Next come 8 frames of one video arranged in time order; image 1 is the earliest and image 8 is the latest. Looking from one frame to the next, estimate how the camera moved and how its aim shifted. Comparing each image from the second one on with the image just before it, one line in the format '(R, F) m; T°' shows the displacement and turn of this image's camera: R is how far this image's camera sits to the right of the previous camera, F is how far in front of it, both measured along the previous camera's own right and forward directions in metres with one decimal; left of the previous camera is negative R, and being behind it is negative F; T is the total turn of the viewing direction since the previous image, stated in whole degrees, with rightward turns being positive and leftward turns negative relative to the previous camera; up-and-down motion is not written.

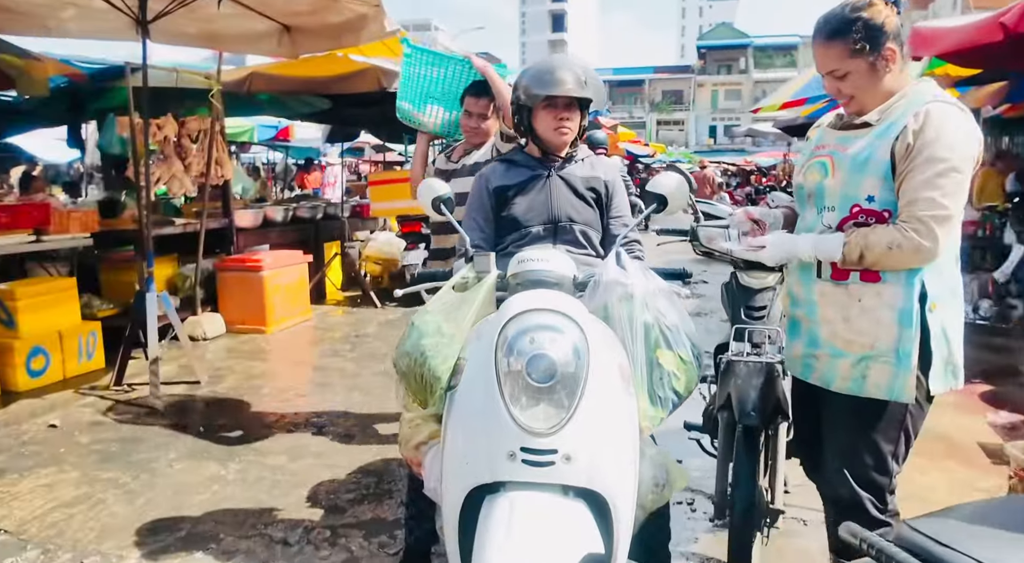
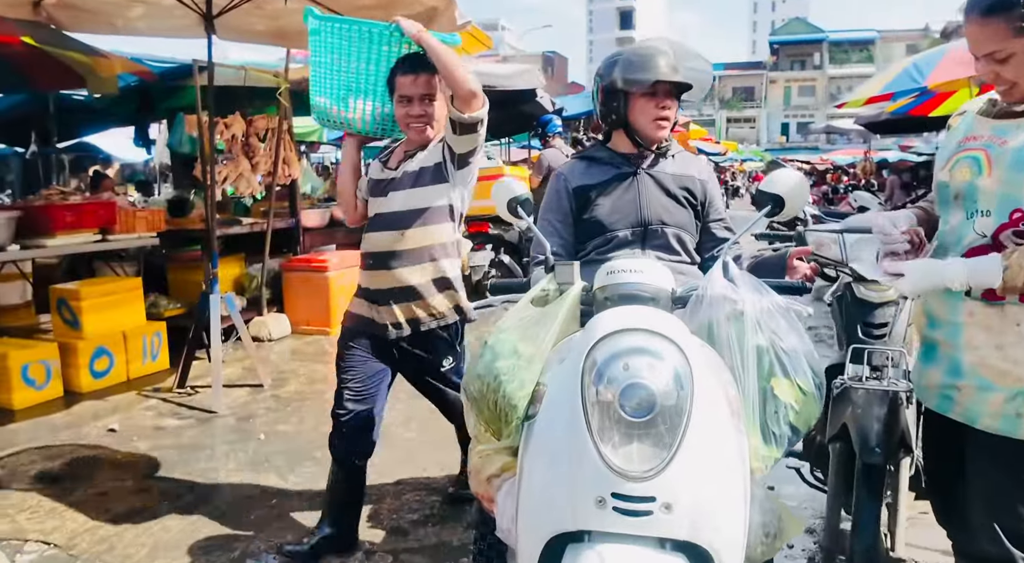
(-0.1, +0.2) m; -5°
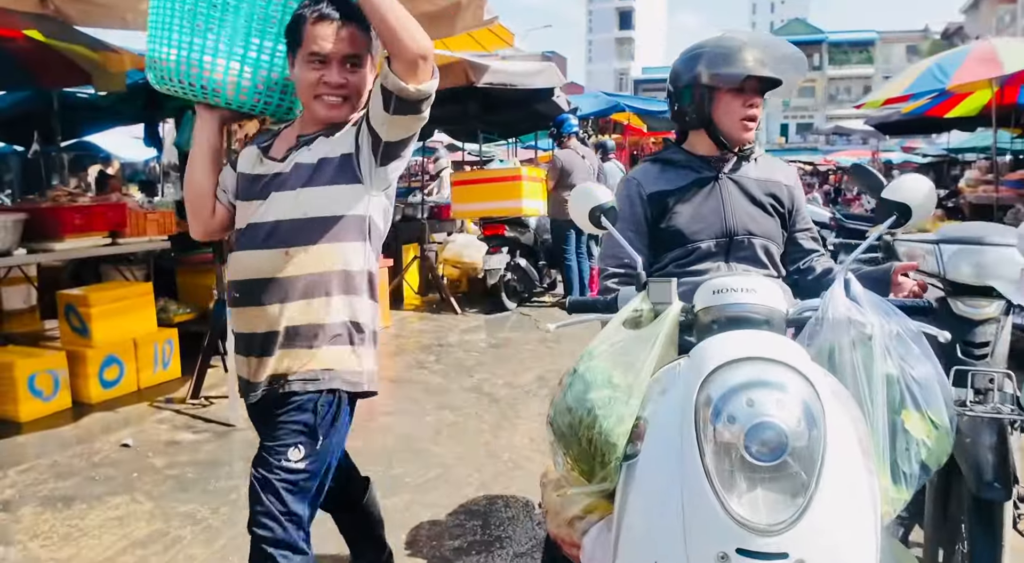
(-0.2, +0.2) m; 0°
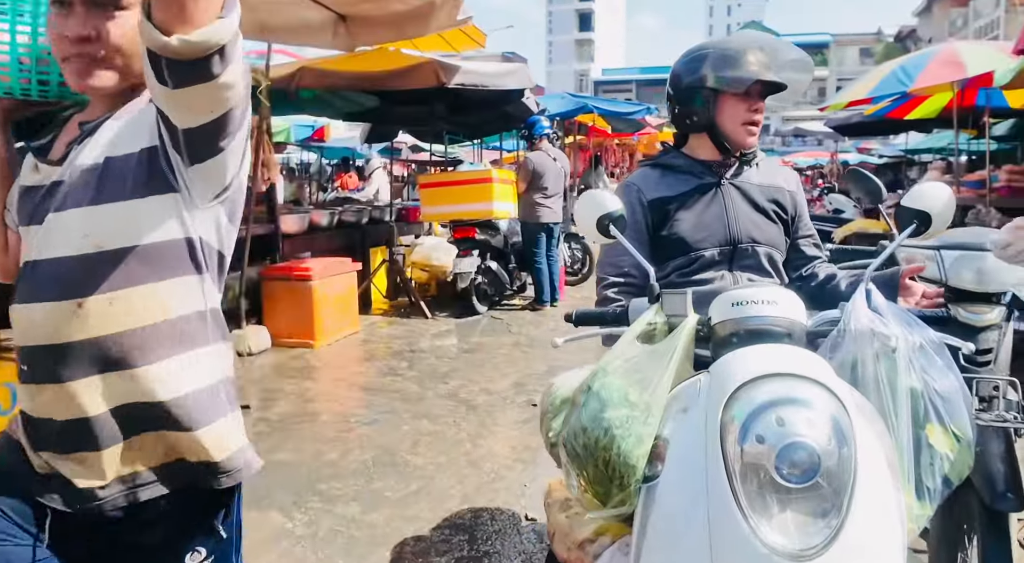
(-0.1, +0.1) m; +3°
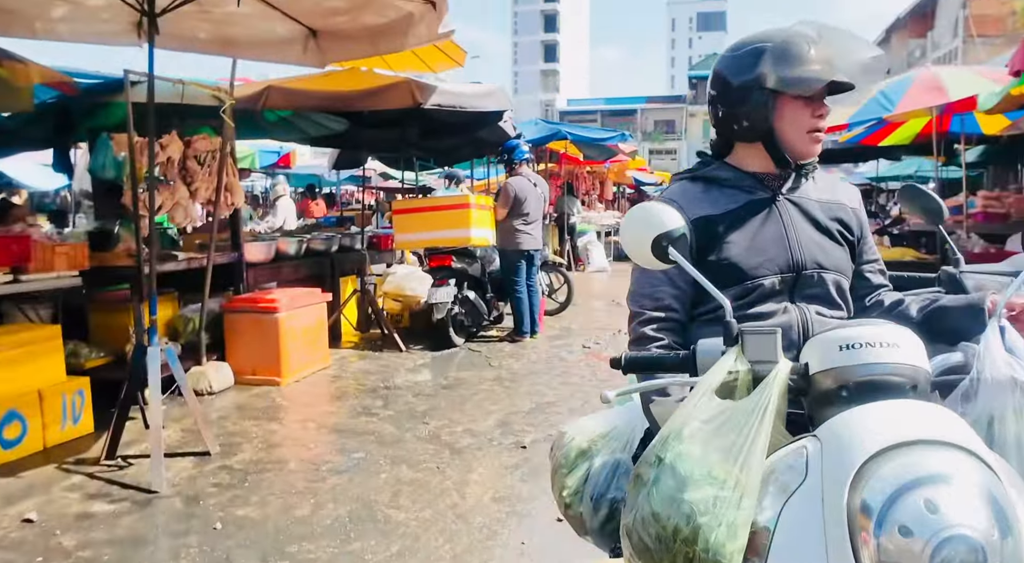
(-0.1, +0.3) m; +3°
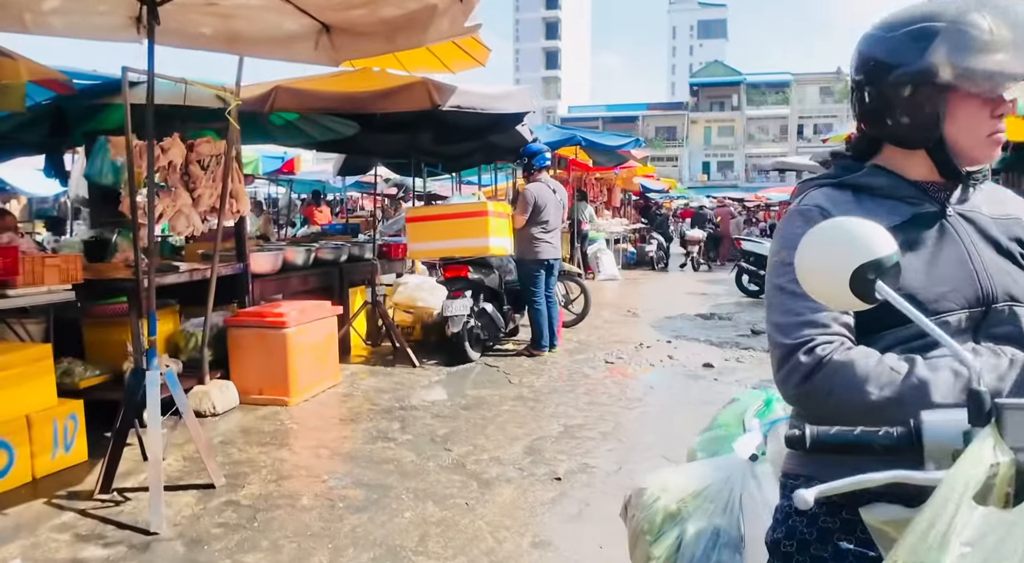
(-0.2, +0.4) m; 0°
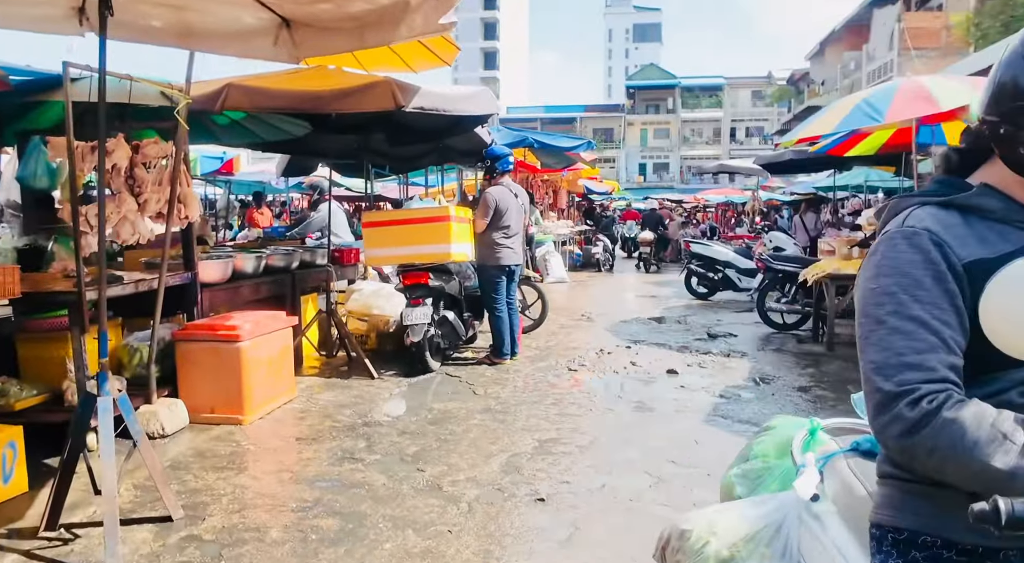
(-0.2, +0.2) m; +5°
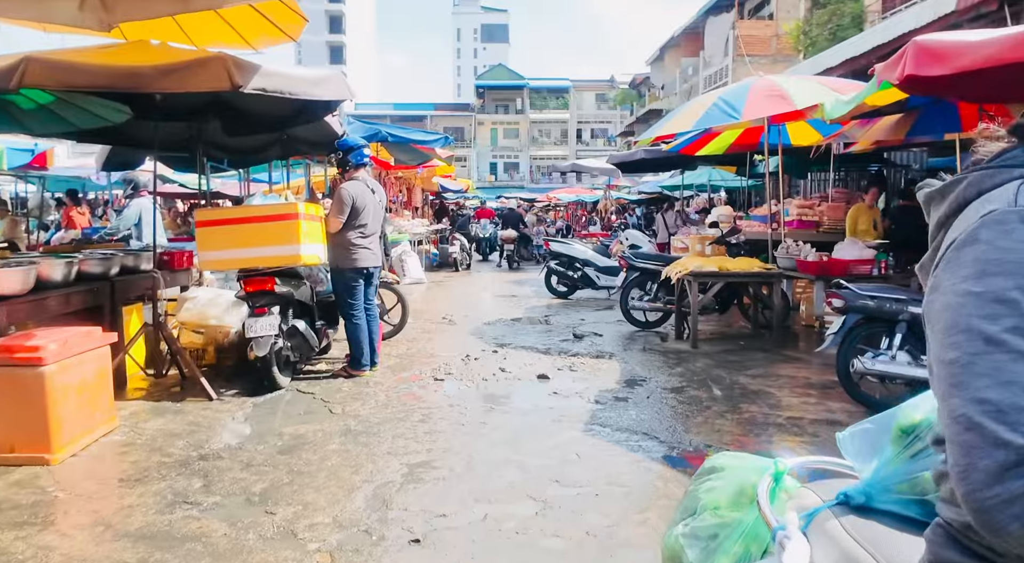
(-0.1, +0.5) m; +11°
